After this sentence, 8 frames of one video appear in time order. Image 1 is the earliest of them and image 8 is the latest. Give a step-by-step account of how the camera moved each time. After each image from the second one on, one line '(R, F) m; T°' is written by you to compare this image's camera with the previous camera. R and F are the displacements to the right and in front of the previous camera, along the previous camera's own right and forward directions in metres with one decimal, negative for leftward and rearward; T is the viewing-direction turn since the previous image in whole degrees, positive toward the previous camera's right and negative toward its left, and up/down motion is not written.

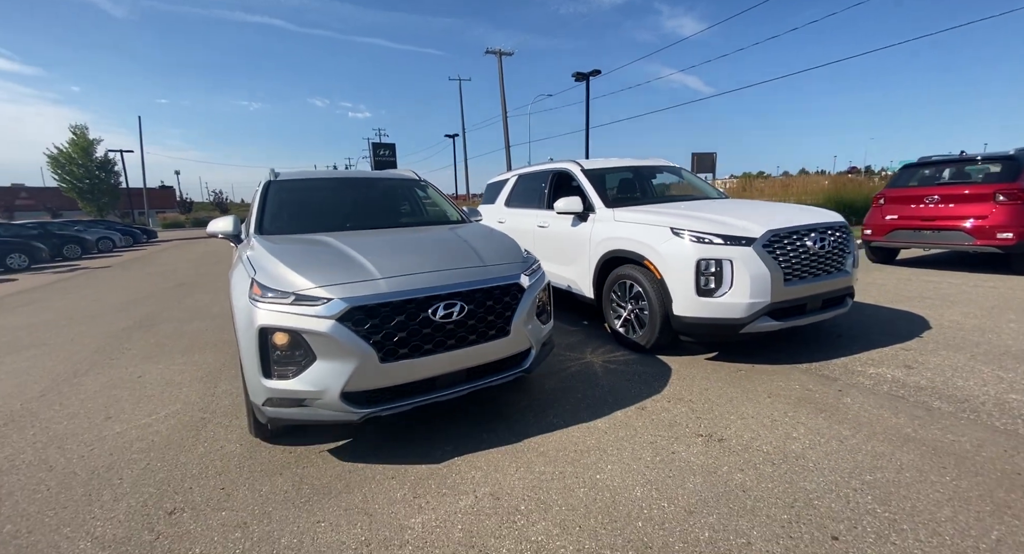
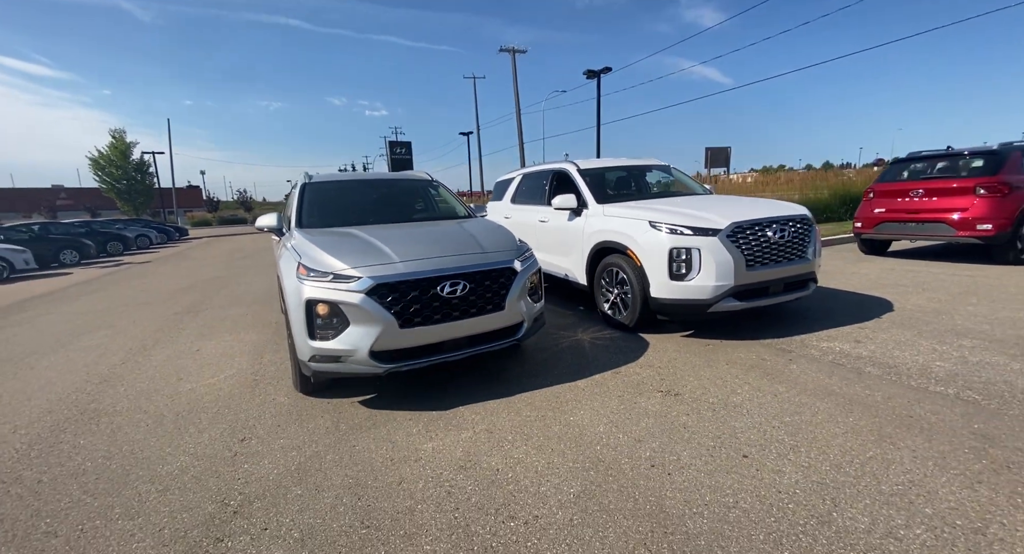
(+0.2, -0.7) m; -2°
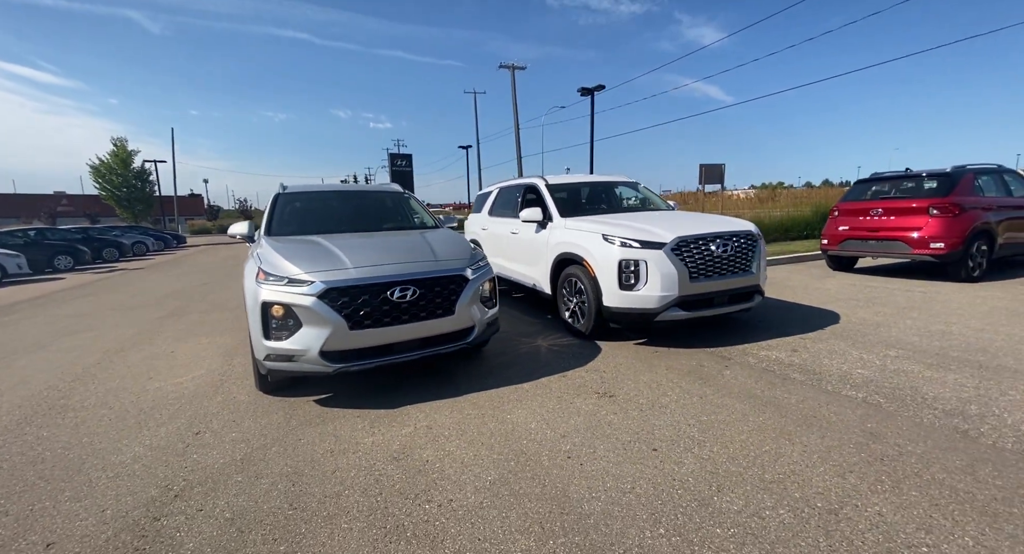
(+0.4, -0.3) m; 0°
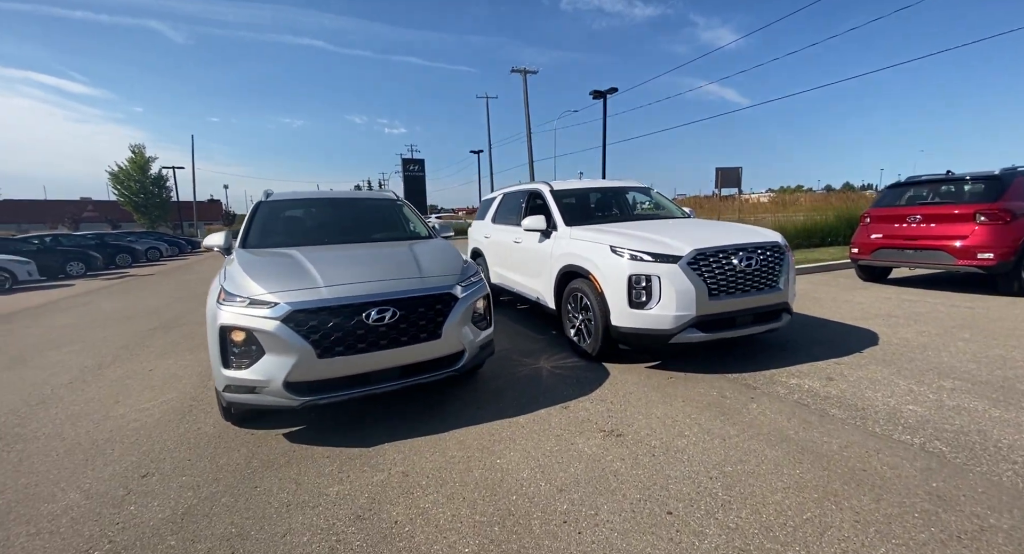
(+0.1, +0.5) m; -2°
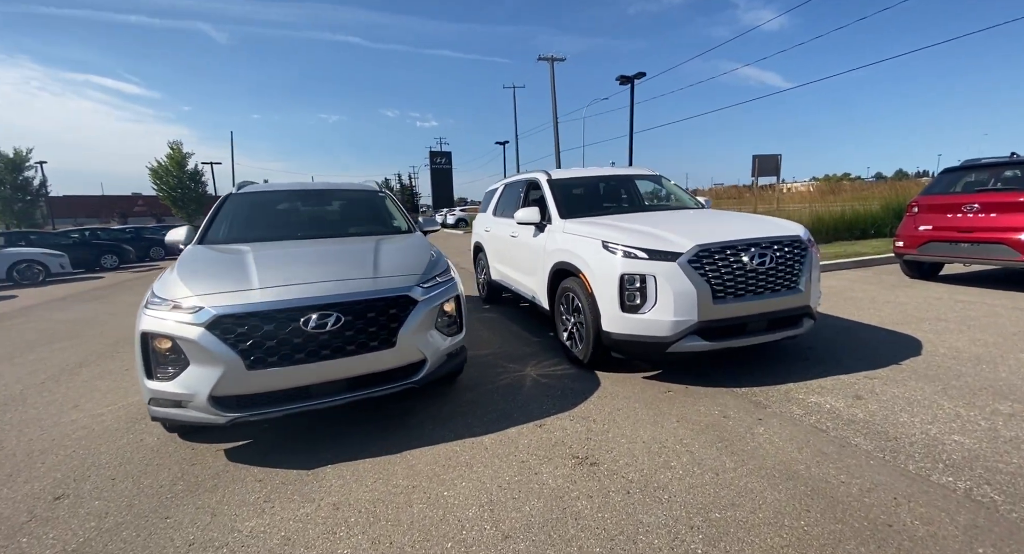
(+0.4, +0.5) m; -4°
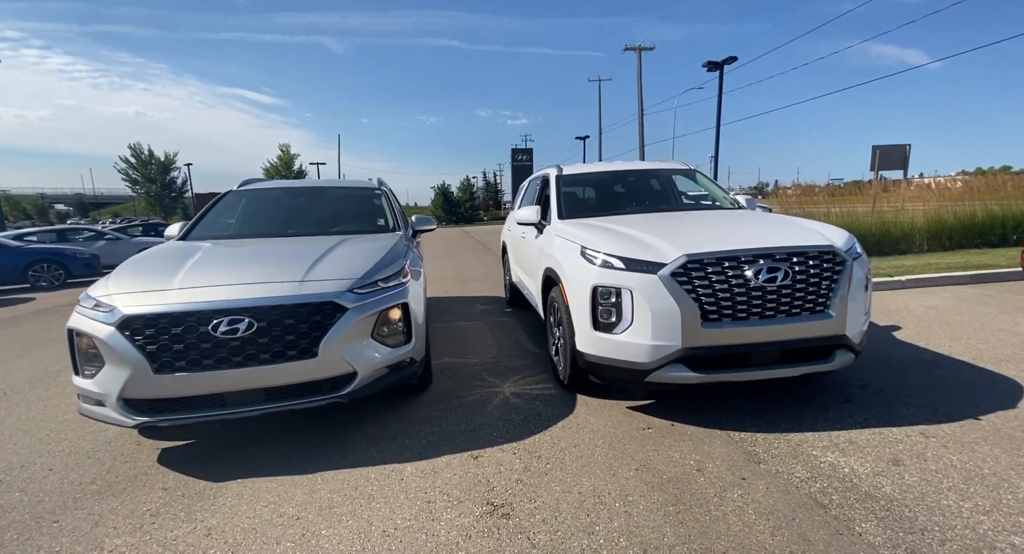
(+0.9, +0.5) m; -11°
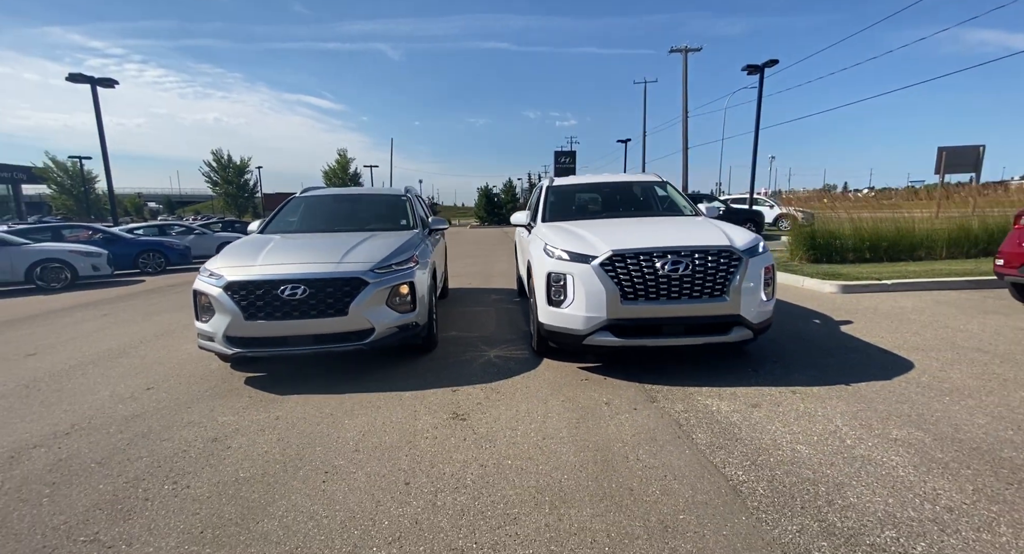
(+0.6, -1.1) m; -6°
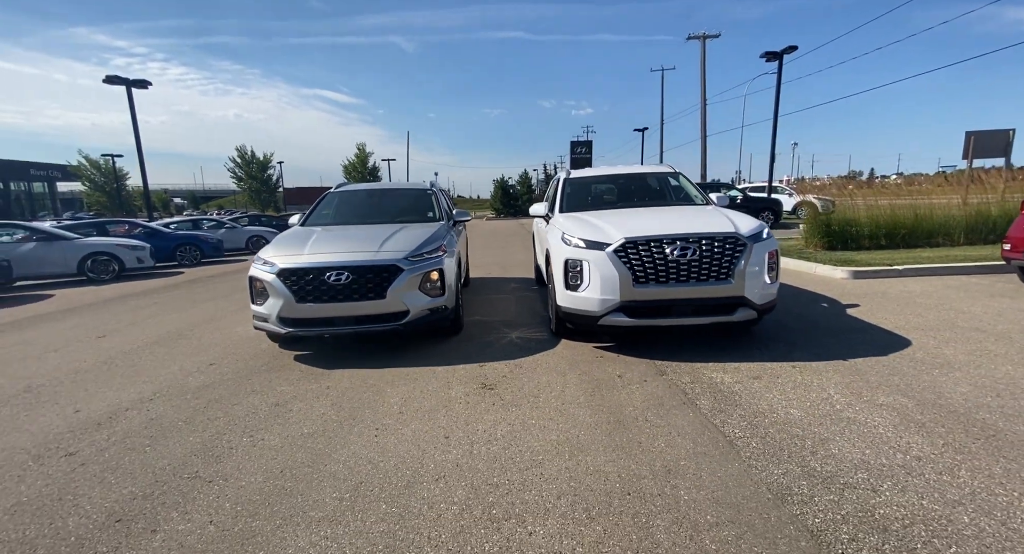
(0.0, -0.4) m; -2°
